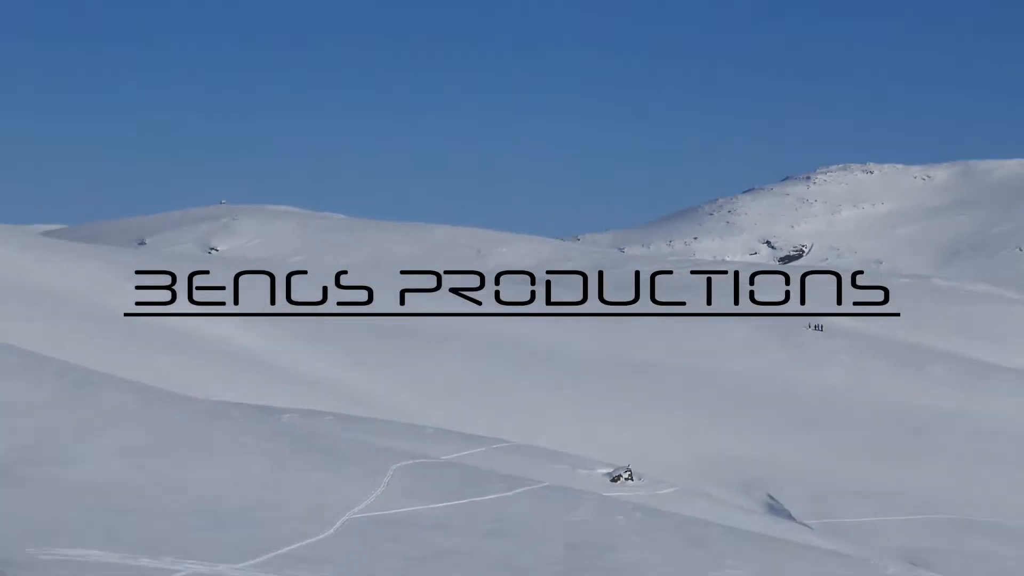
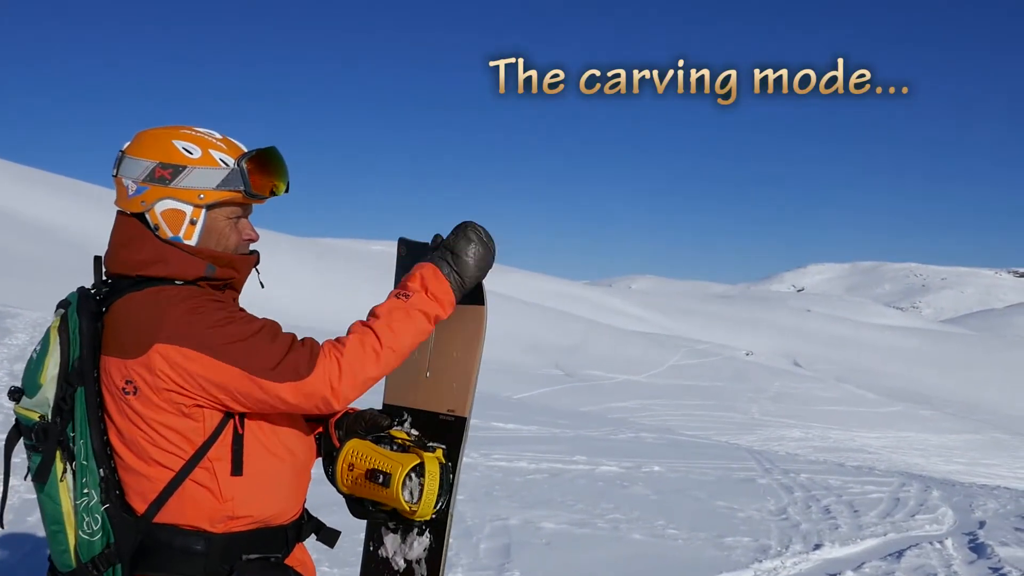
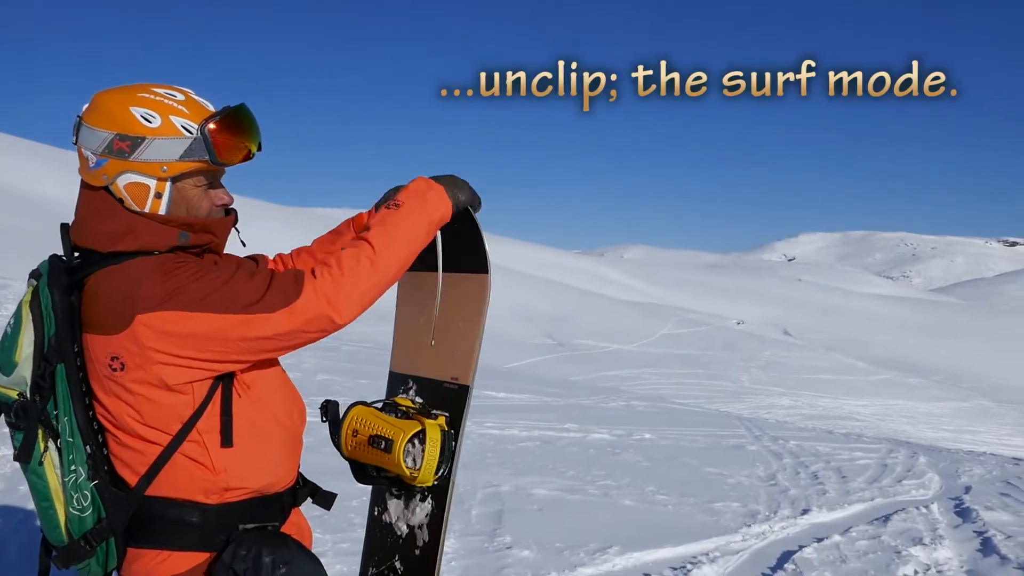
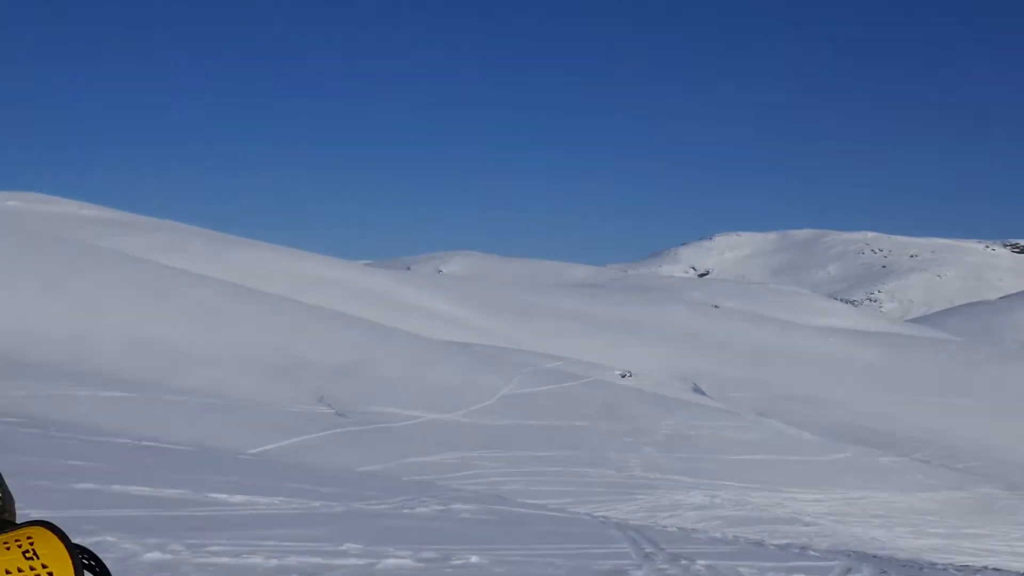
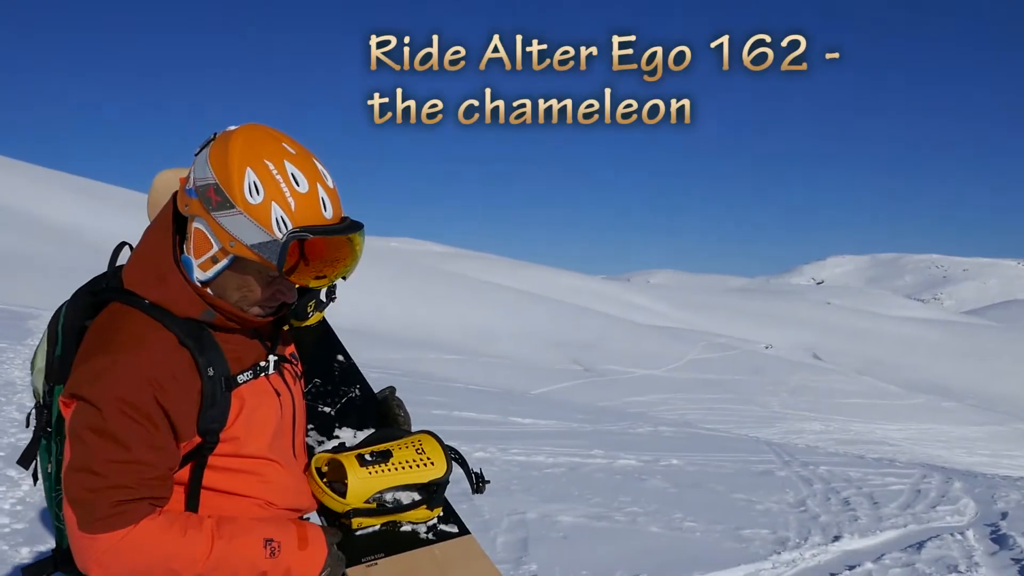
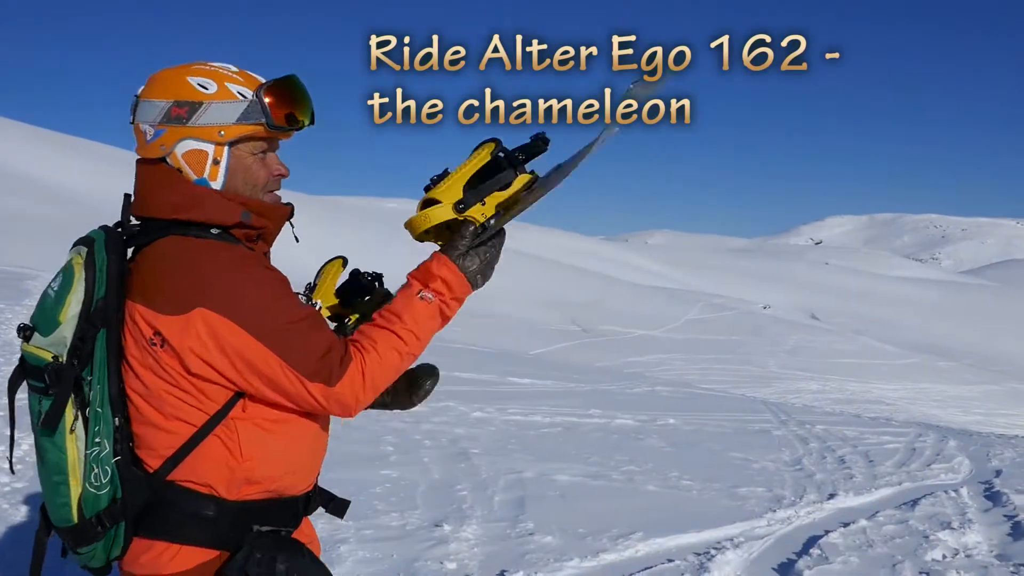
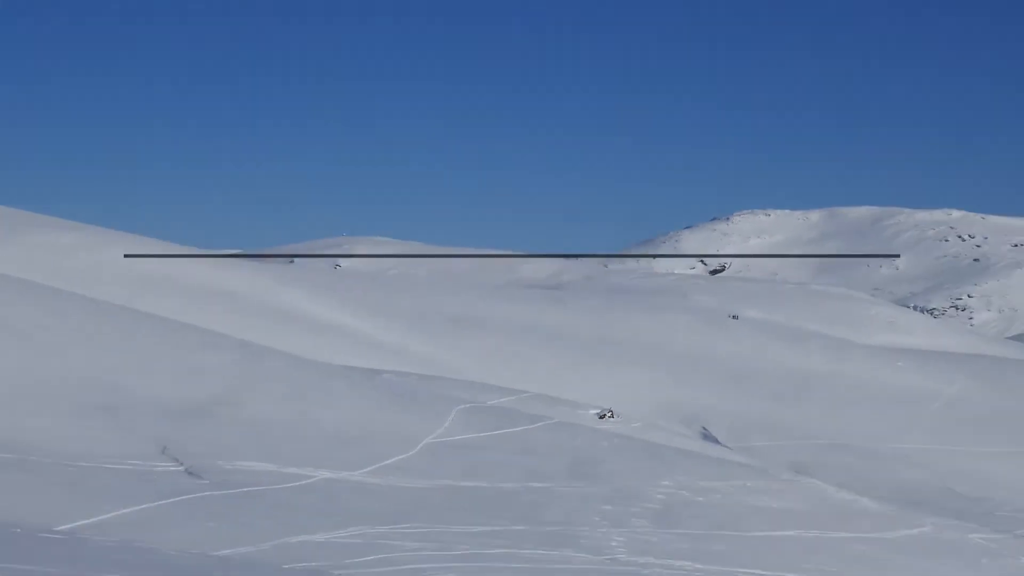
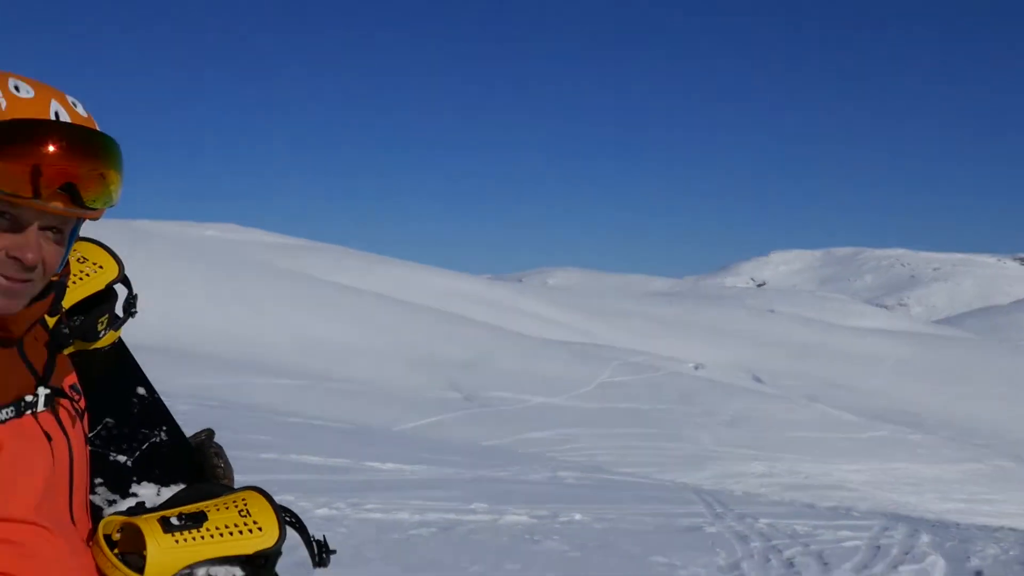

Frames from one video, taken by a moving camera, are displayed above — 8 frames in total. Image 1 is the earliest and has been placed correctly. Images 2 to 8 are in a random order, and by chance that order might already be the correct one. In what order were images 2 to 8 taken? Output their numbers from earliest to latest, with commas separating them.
7, 4, 8, 5, 6, 2, 3
